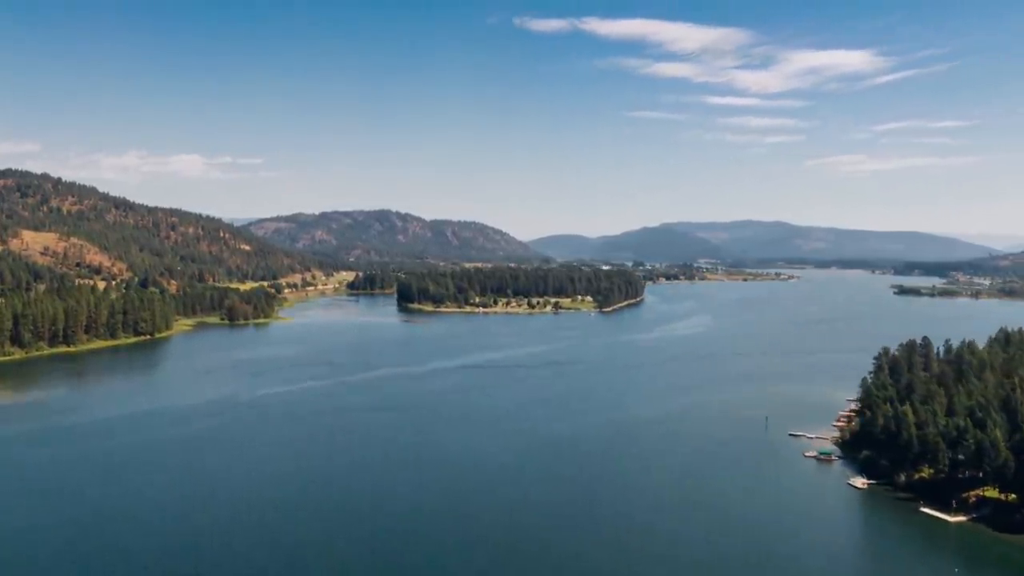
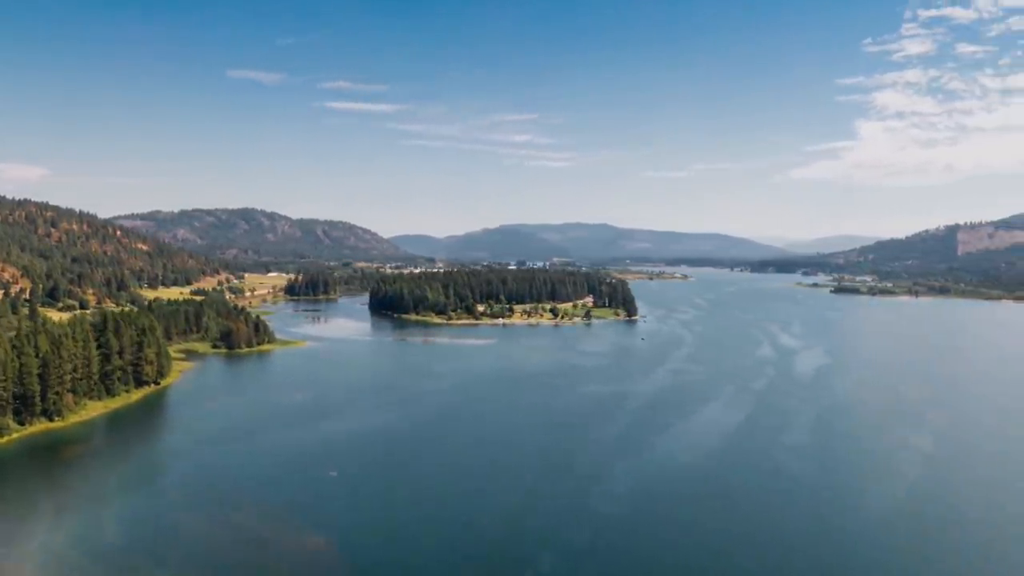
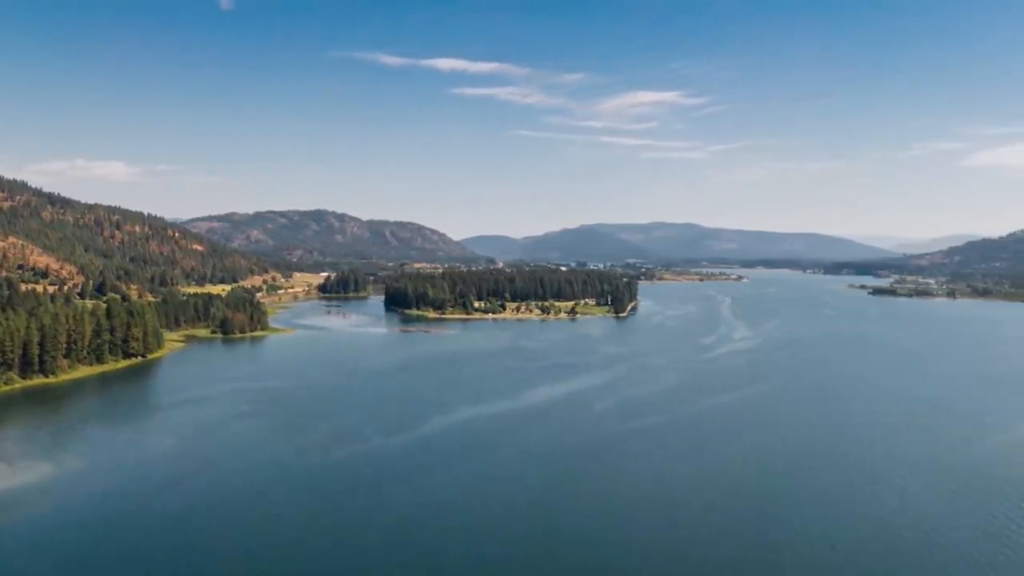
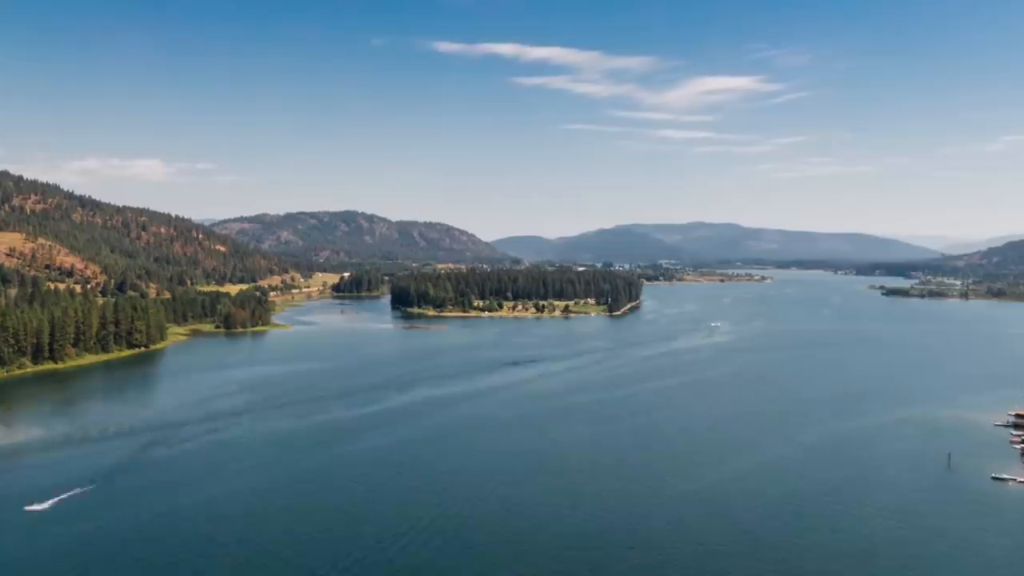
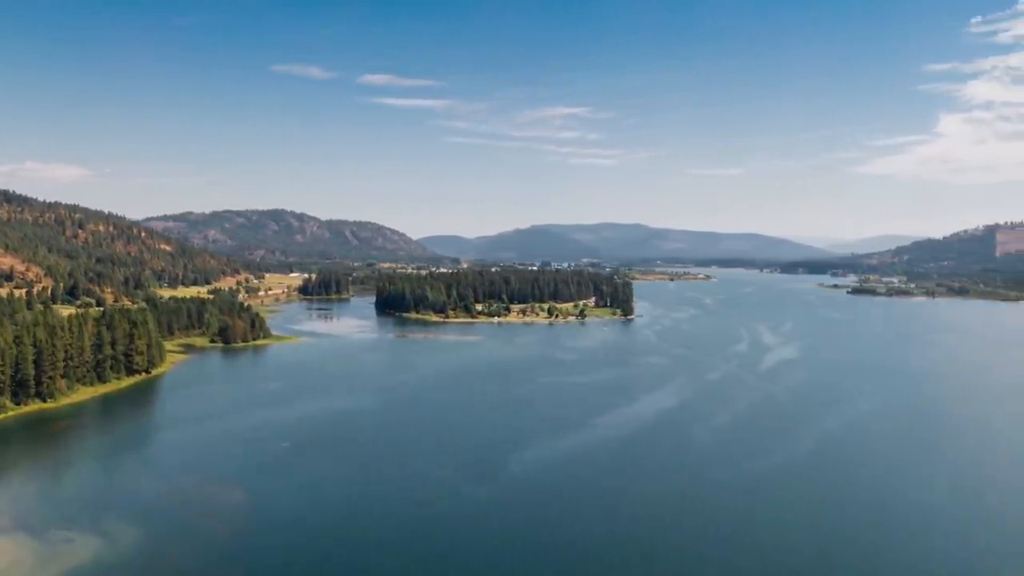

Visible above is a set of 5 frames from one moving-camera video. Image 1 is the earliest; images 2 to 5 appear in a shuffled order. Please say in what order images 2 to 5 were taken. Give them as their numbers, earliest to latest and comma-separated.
4, 3, 5, 2
